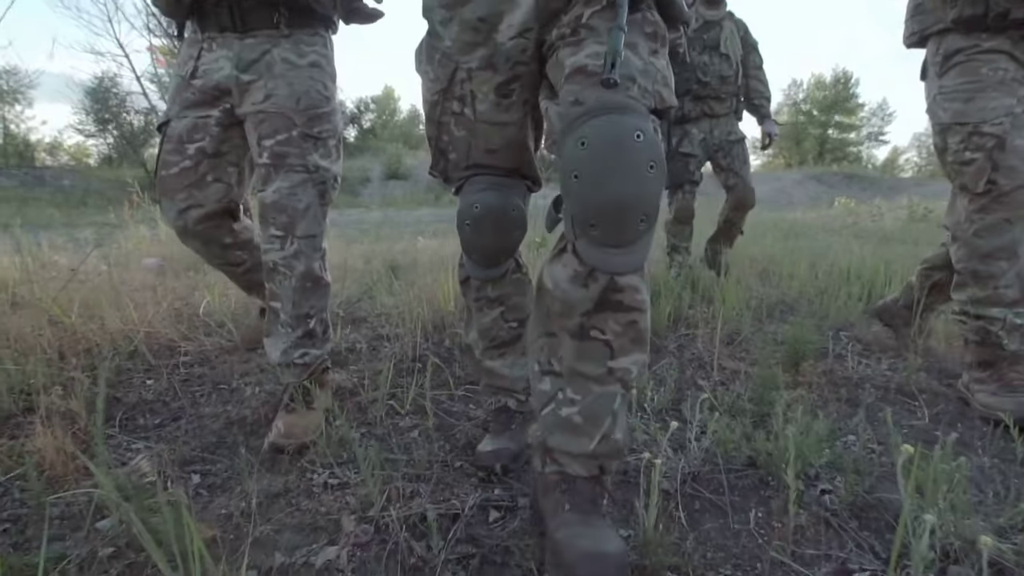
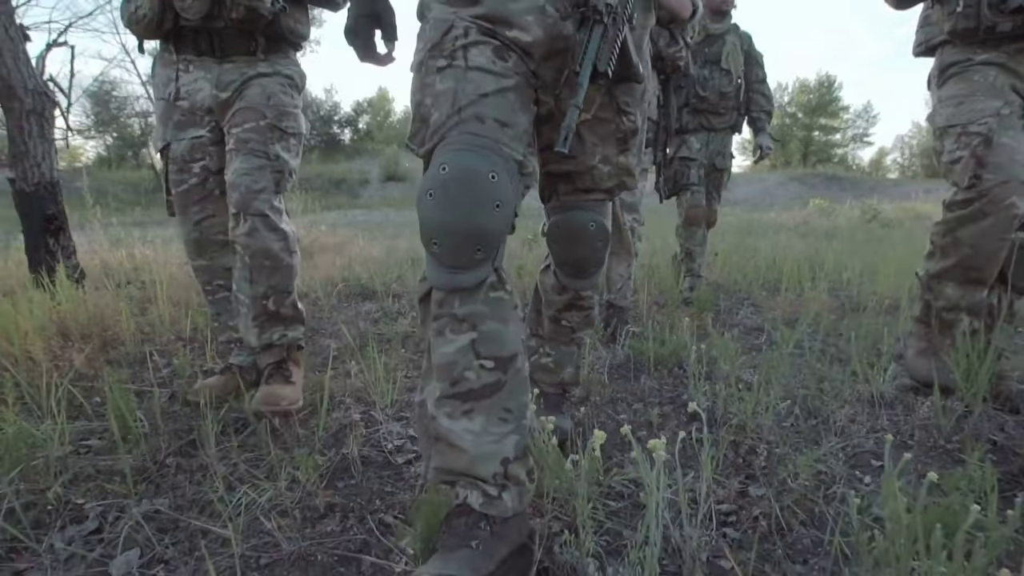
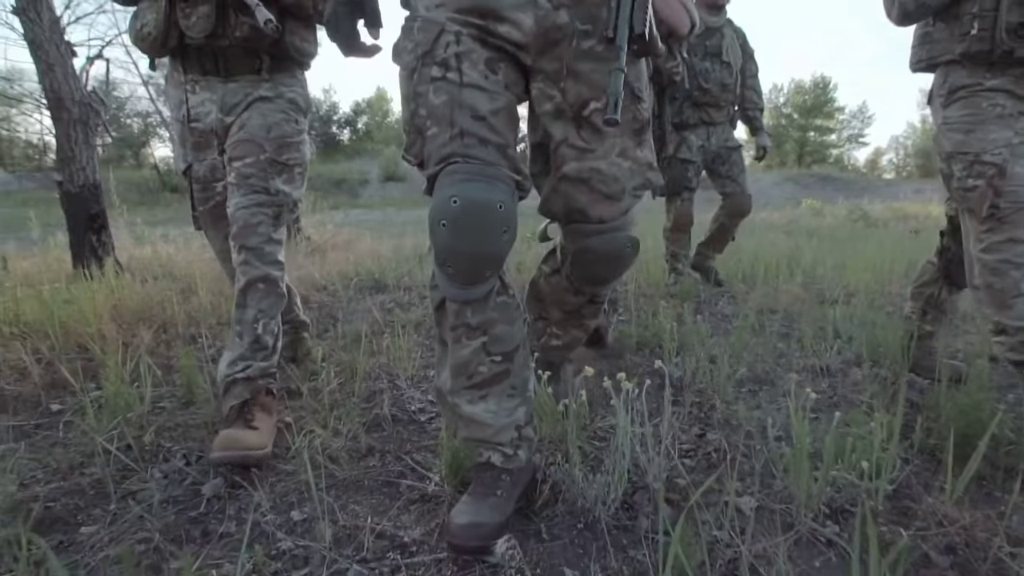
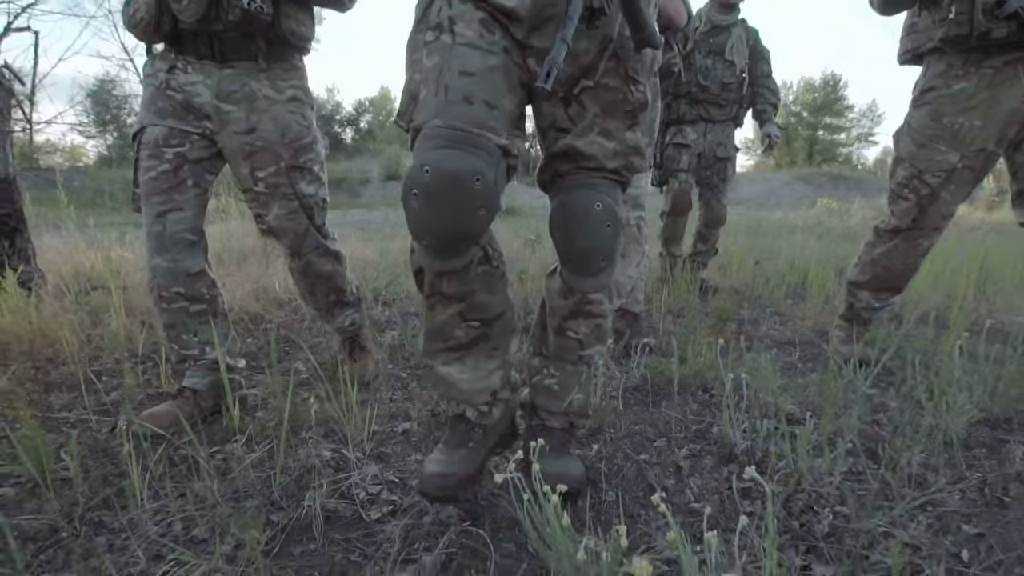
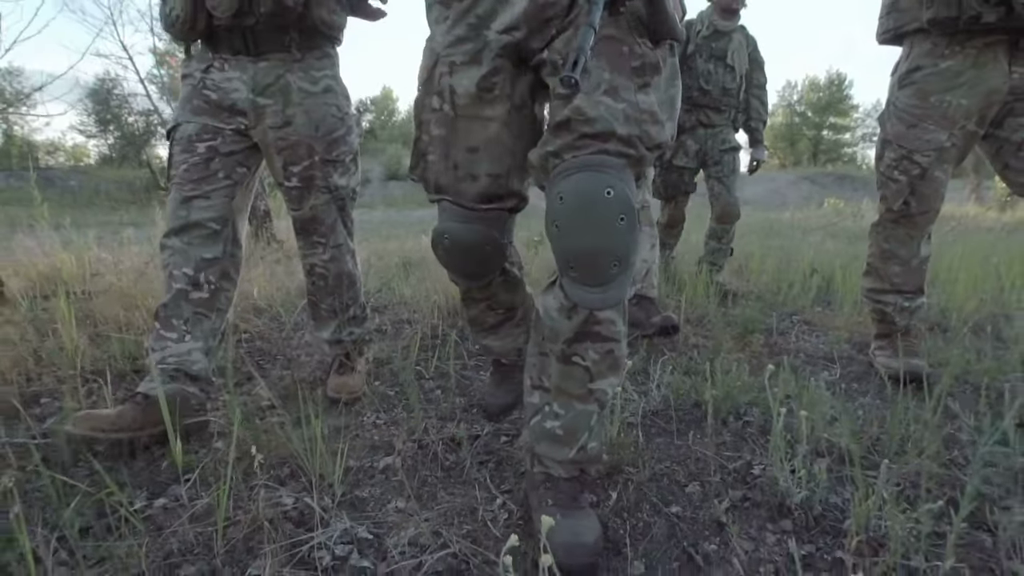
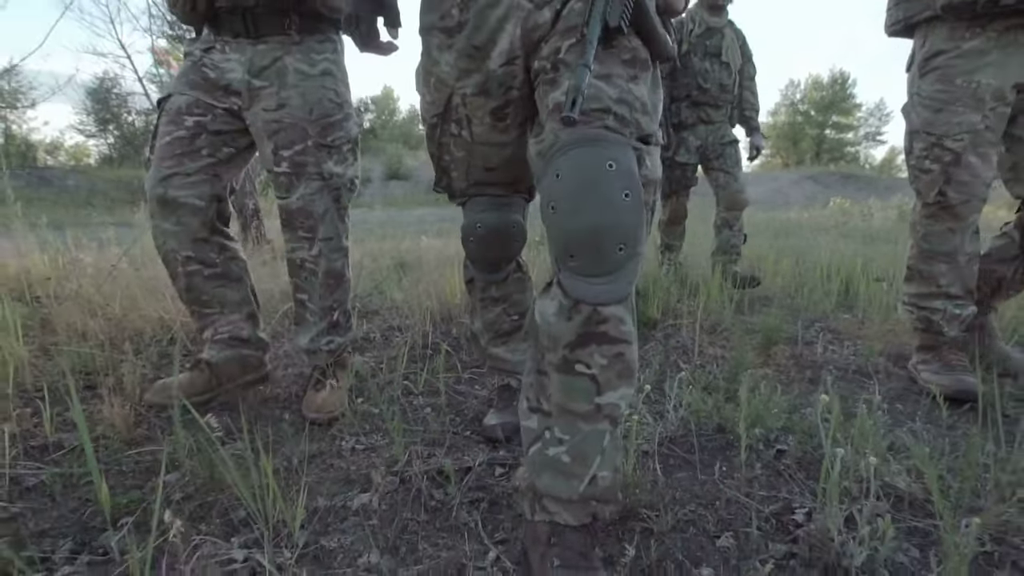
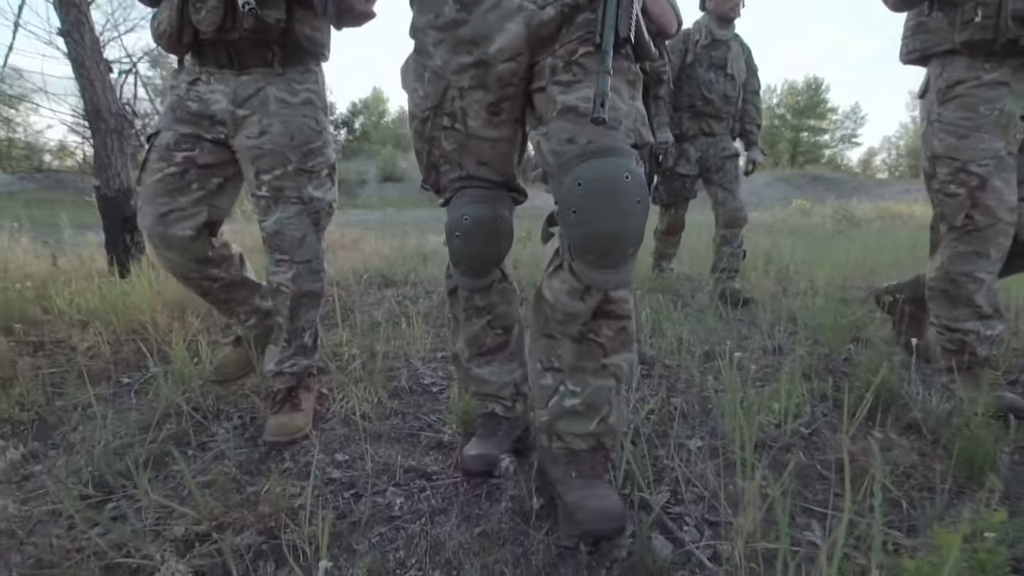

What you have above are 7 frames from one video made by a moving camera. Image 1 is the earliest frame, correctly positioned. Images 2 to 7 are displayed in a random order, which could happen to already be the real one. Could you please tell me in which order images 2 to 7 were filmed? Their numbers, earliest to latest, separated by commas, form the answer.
6, 5, 4, 2, 3, 7
